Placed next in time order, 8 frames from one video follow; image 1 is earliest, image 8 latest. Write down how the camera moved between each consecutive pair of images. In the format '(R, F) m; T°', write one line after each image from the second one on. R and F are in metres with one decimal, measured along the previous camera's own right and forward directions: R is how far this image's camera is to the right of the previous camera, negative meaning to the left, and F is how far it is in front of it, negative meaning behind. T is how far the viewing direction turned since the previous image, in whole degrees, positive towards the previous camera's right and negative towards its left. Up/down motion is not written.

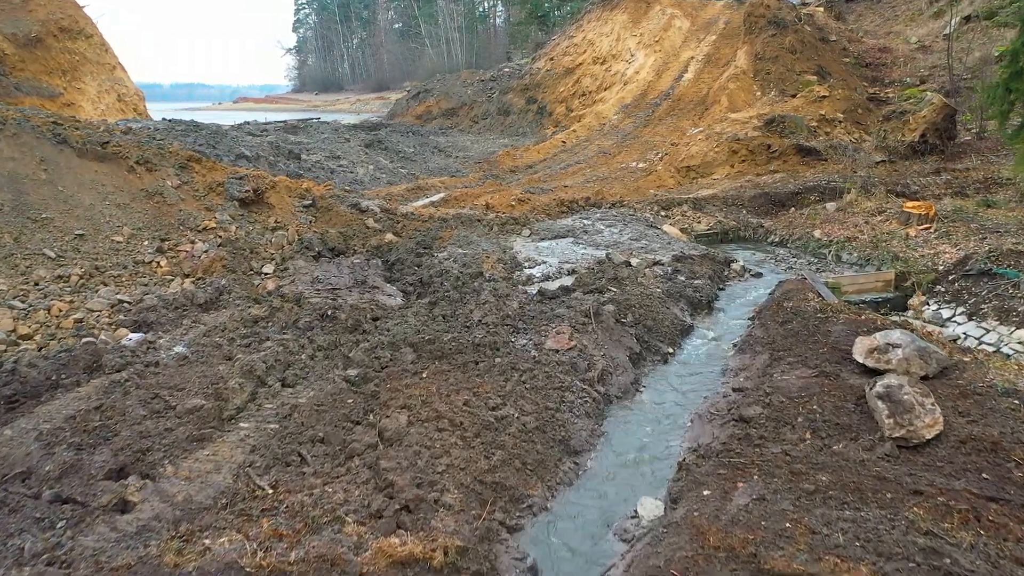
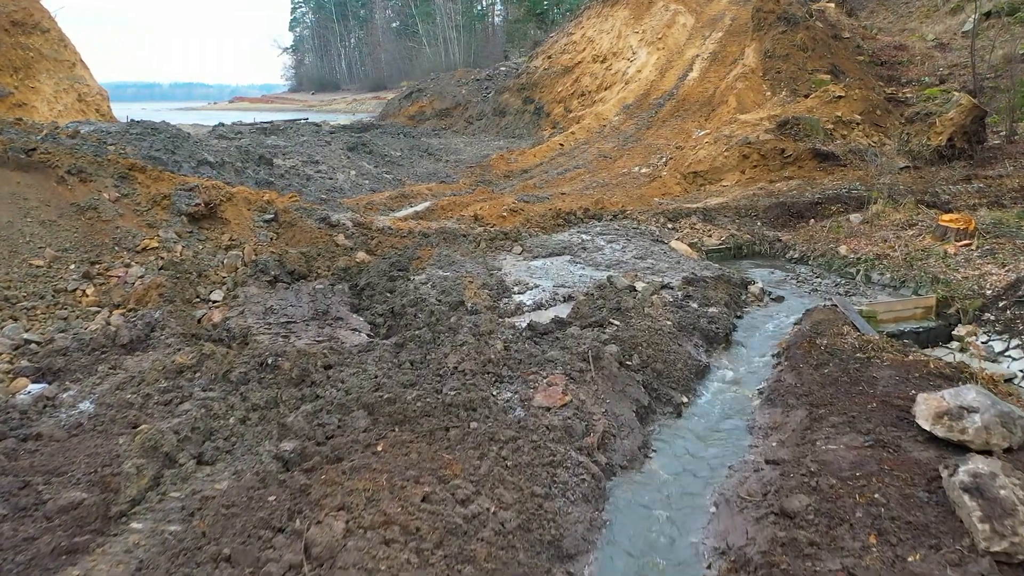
(+0.1, +1.0) m; 0°
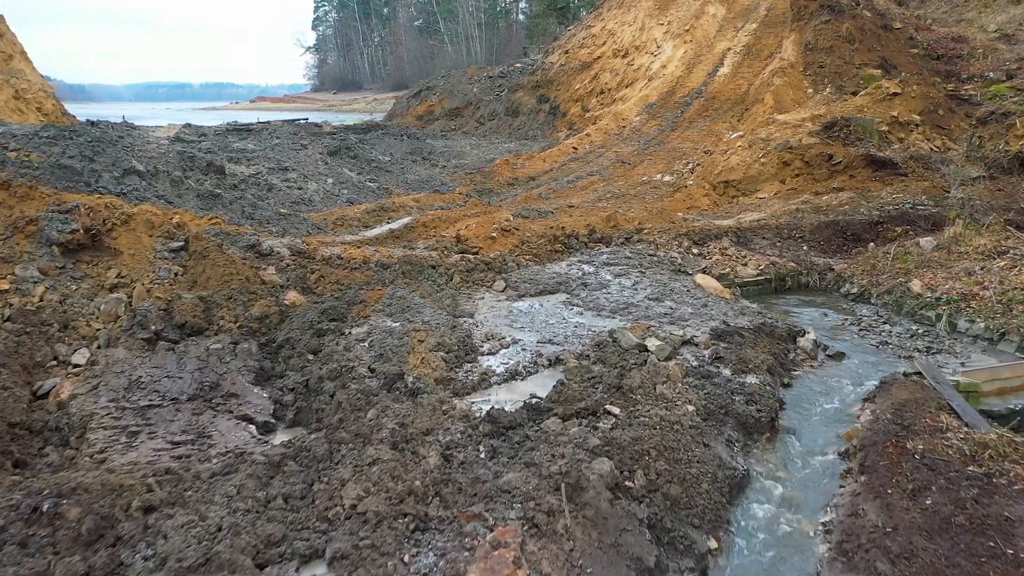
(+0.4, +1.7) m; -2°
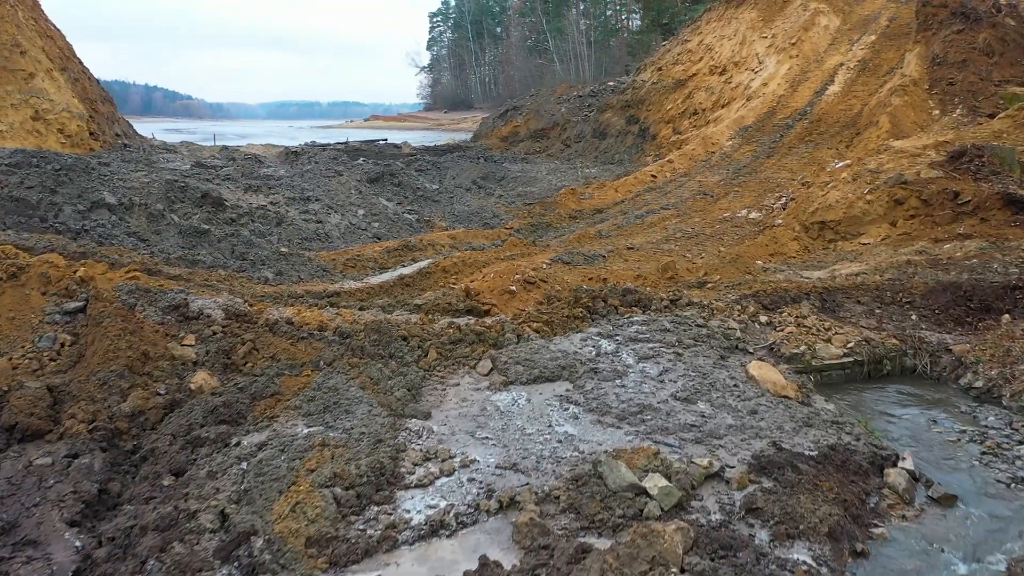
(+0.7, +1.5) m; -8°
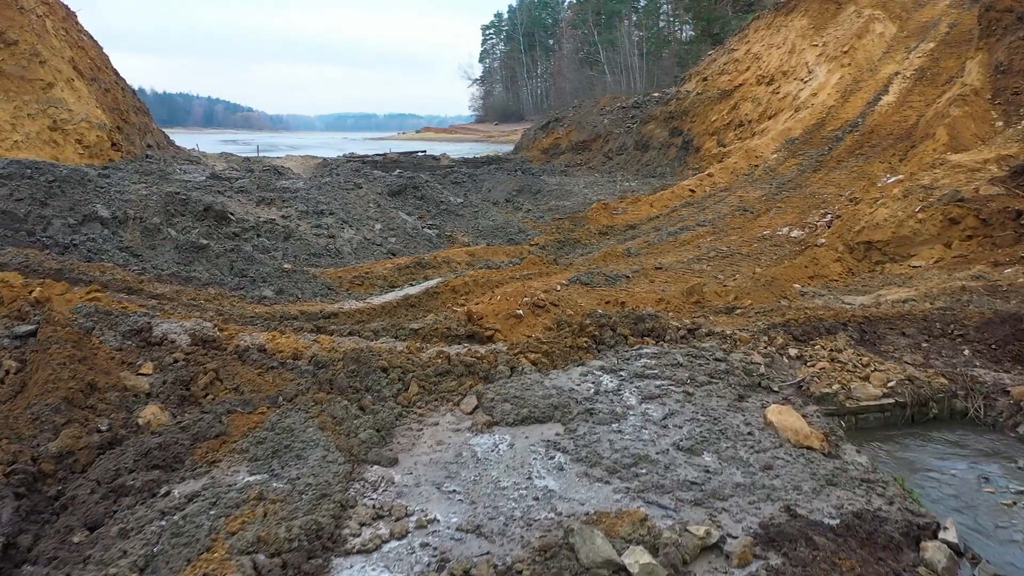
(+0.3, +0.5) m; -4°
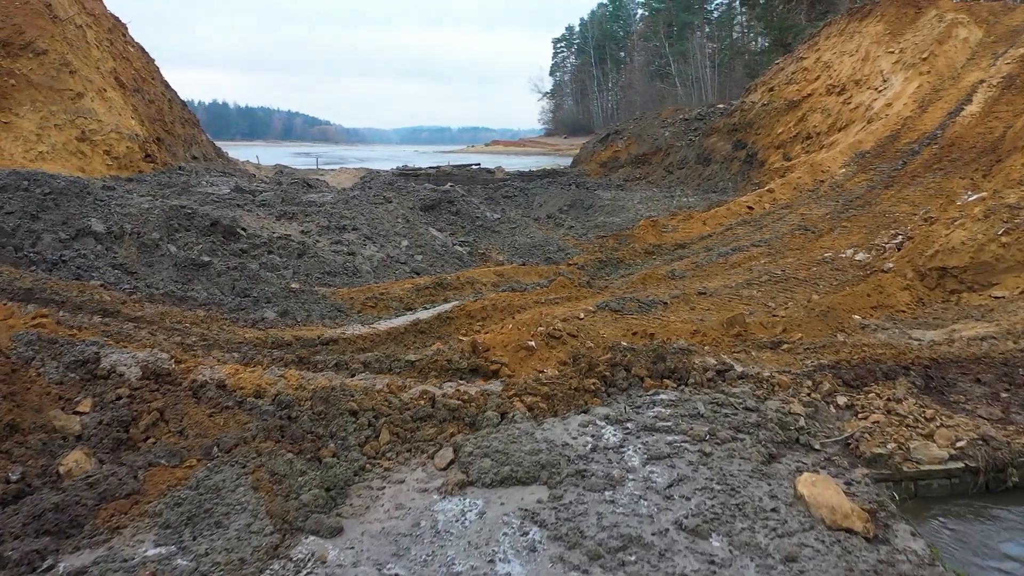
(+0.4, +0.7) m; -5°
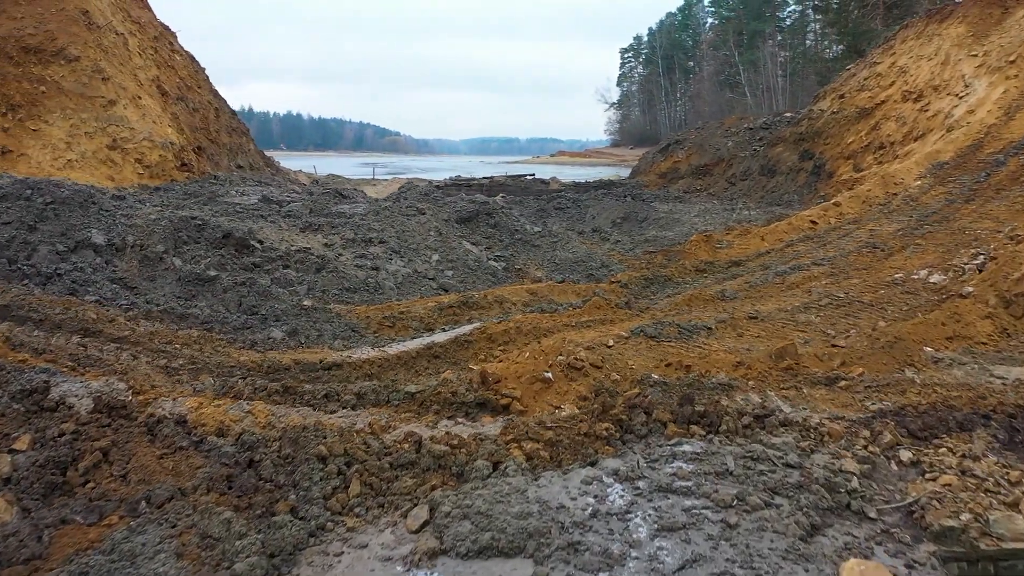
(+0.3, +0.6) m; -5°
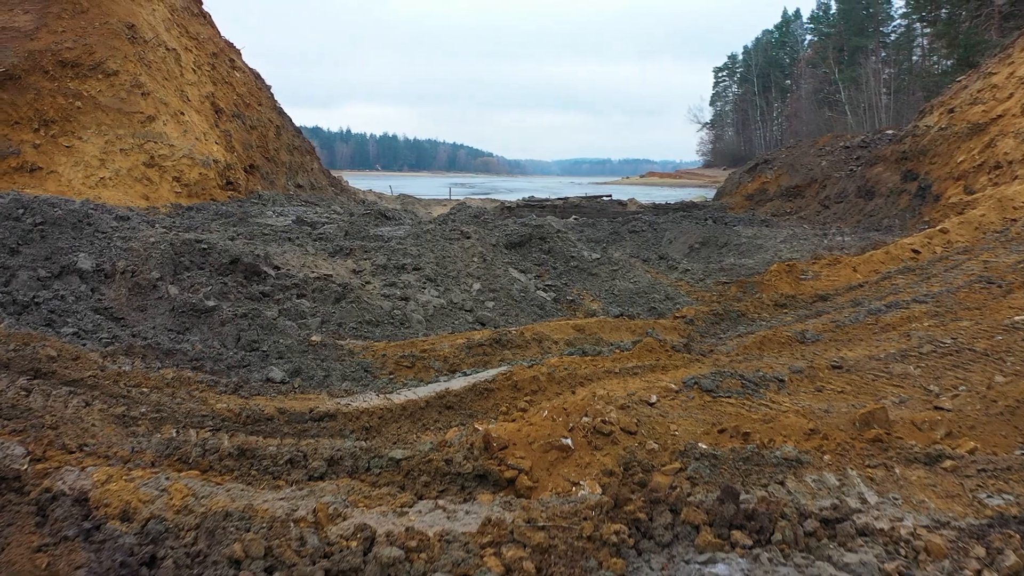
(+0.4, +0.9) m; -6°
